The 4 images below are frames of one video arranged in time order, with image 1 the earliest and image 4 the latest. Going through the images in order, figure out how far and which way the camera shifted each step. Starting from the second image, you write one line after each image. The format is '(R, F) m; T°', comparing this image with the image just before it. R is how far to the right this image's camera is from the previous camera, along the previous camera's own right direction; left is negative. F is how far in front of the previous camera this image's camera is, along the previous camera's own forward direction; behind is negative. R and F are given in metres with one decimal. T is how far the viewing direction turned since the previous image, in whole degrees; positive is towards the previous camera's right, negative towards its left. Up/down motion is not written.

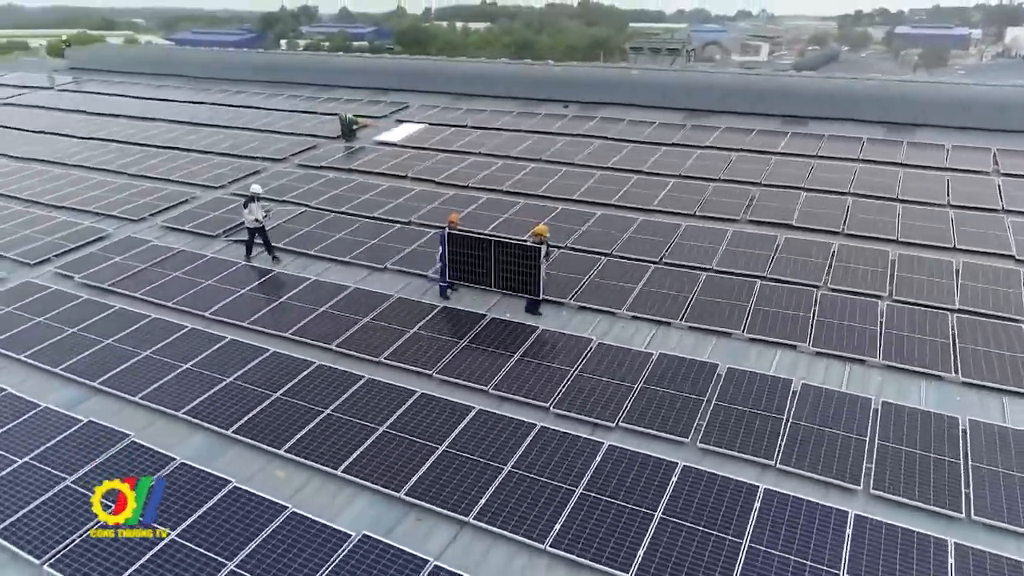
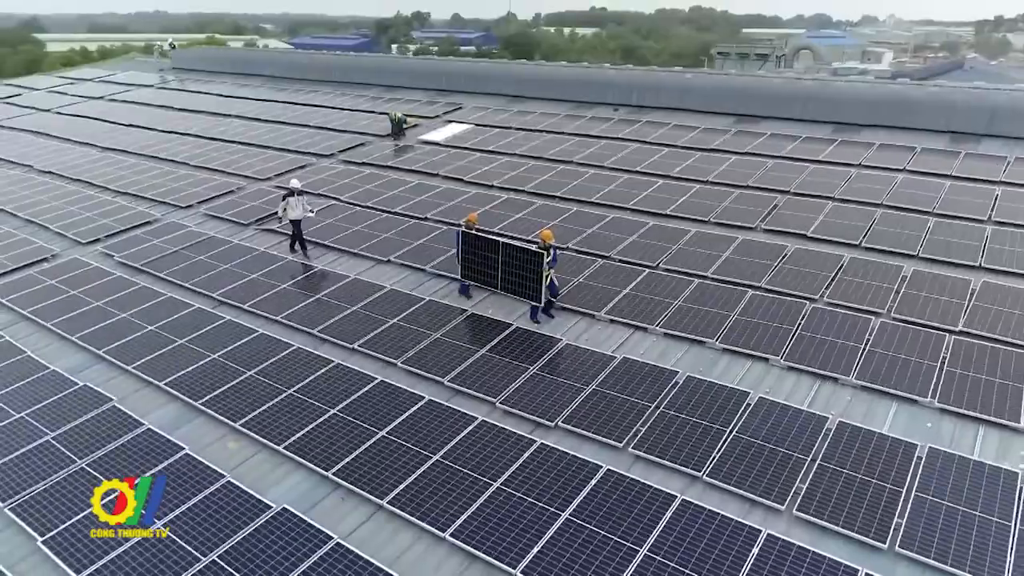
(+2.3, +0.1) m; -8°
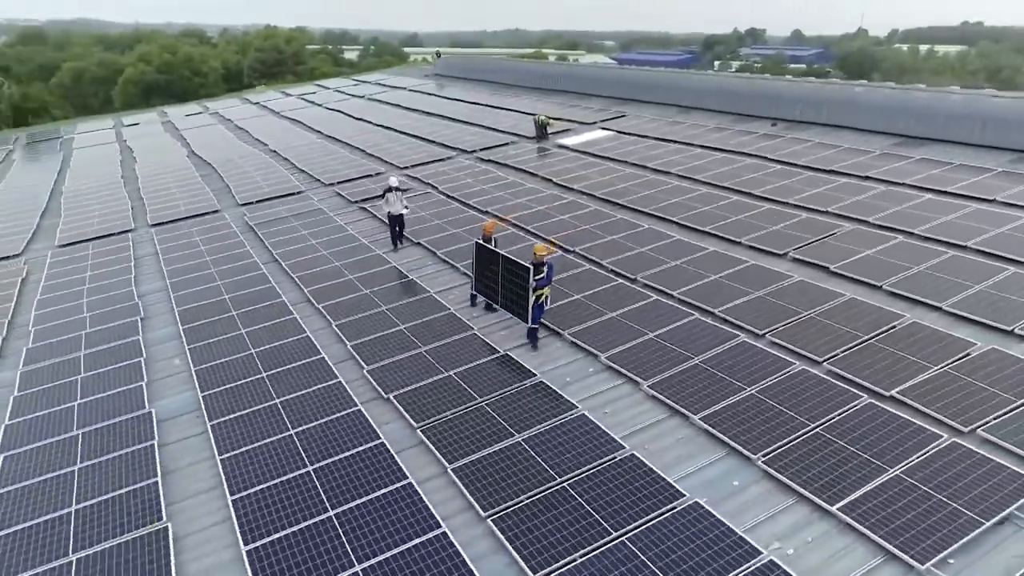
(+6.9, +1.2) m; -24°
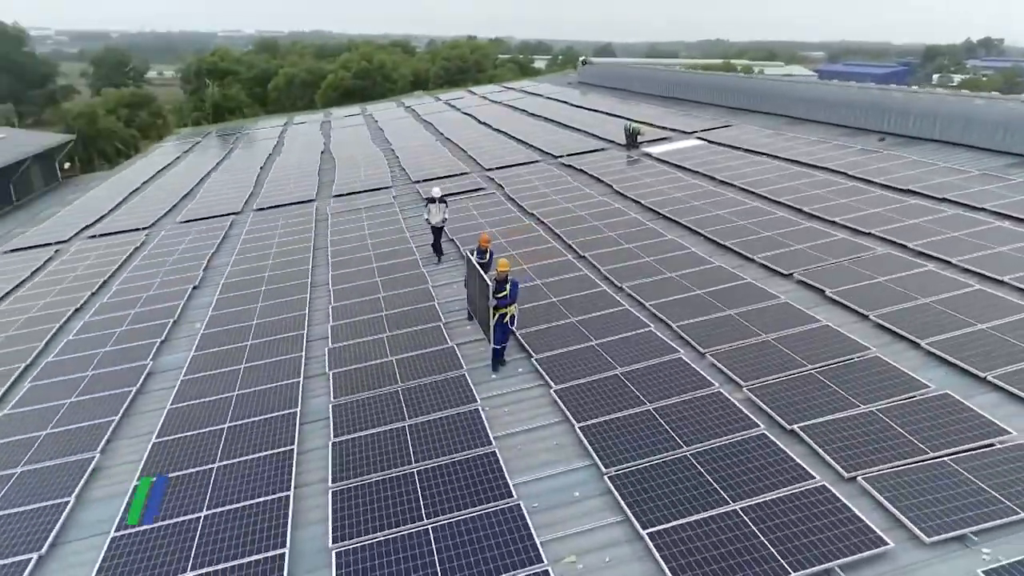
(+3.9, +0.3) m; -14°
